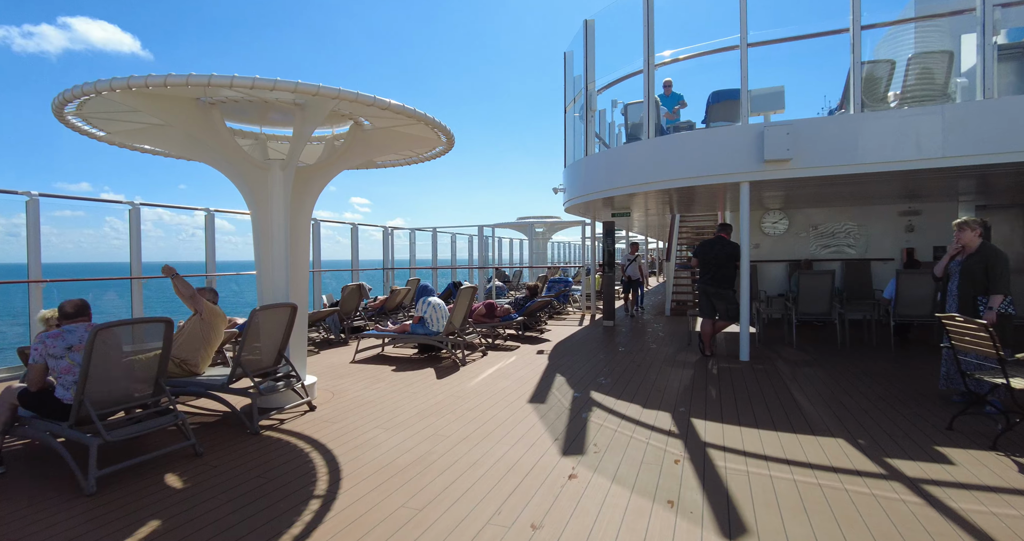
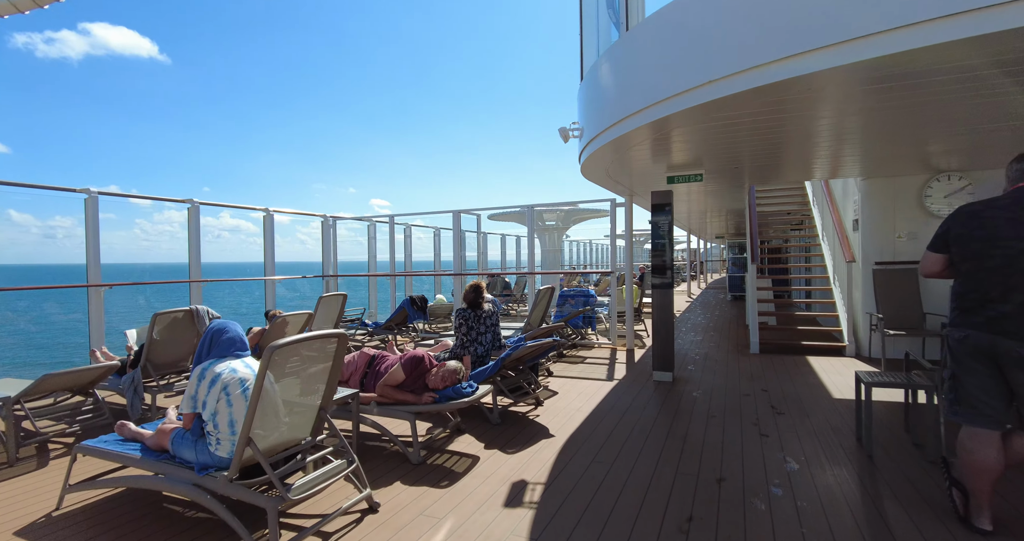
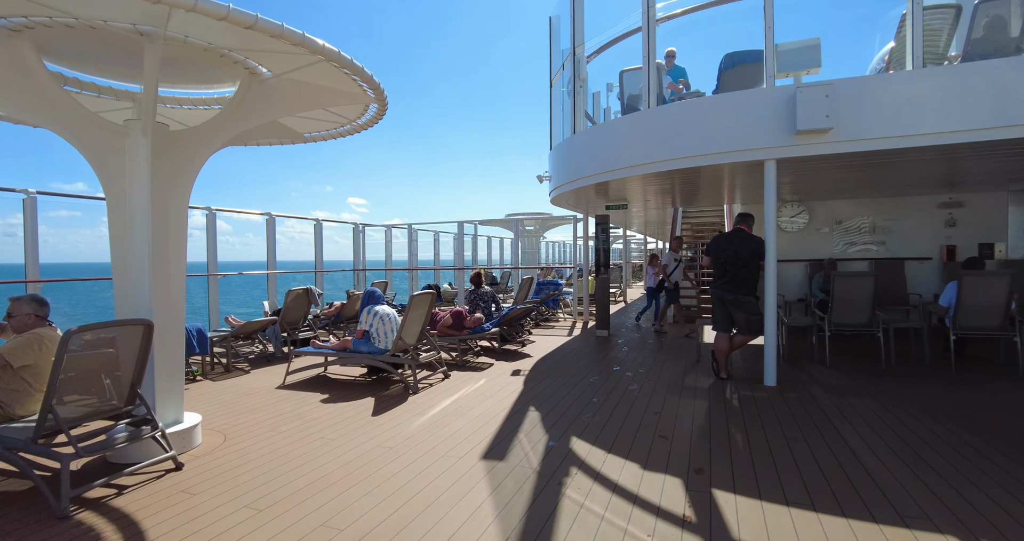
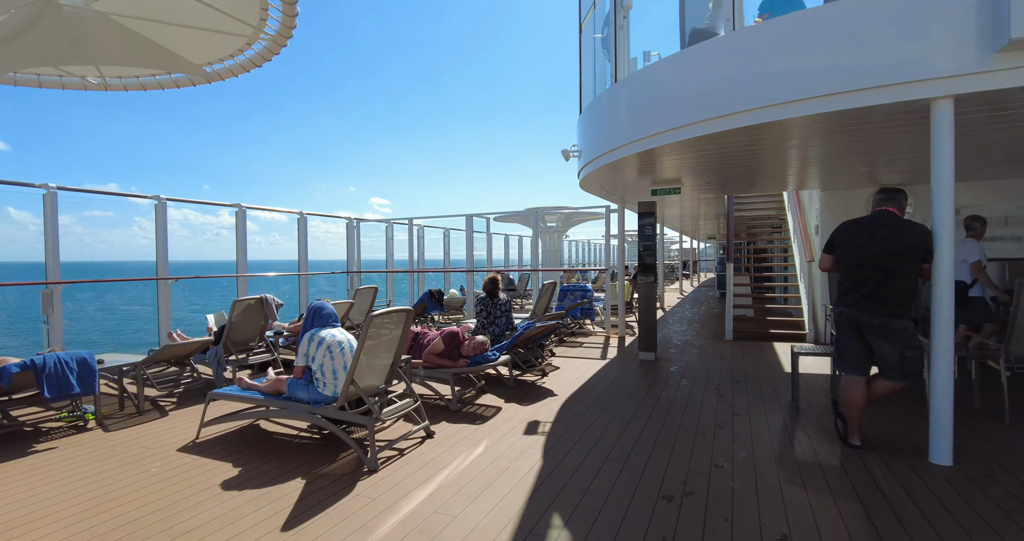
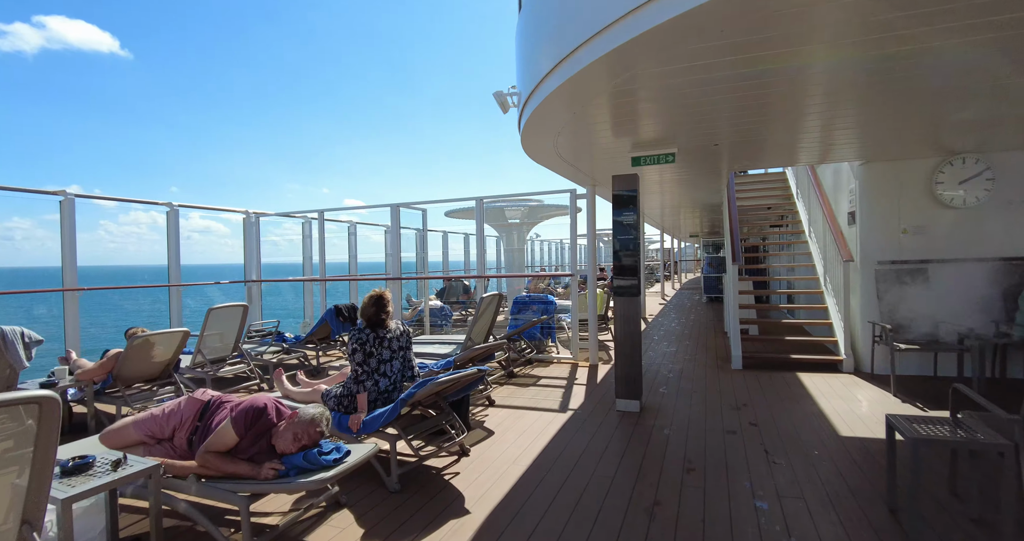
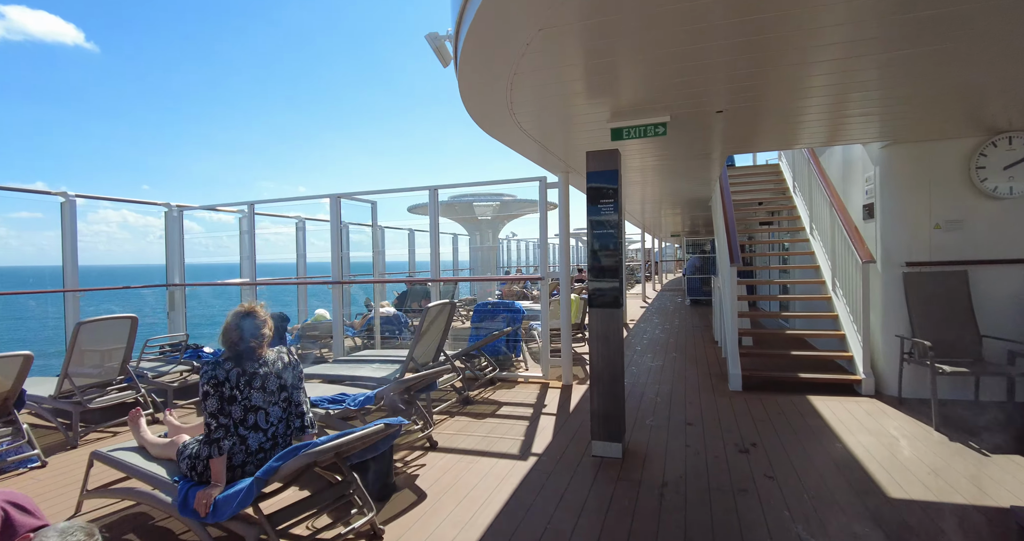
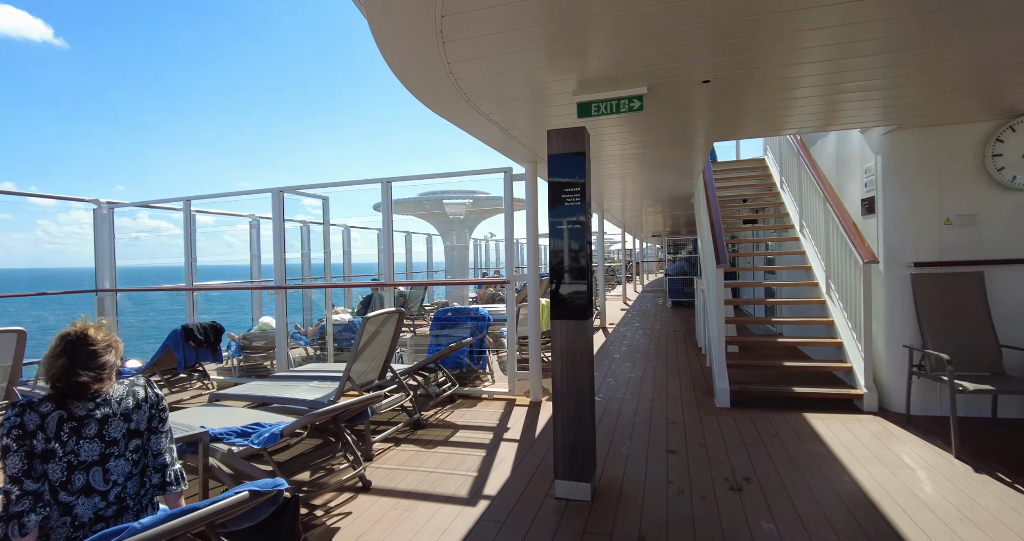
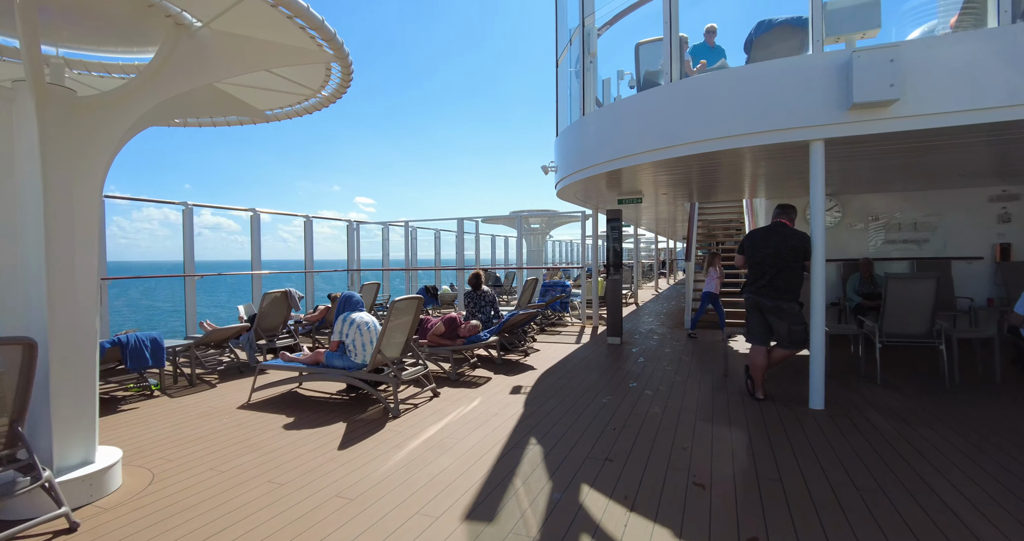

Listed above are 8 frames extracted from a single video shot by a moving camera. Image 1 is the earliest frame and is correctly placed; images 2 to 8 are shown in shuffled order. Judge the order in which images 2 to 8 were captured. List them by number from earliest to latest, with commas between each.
3, 8, 4, 2, 5, 6, 7
